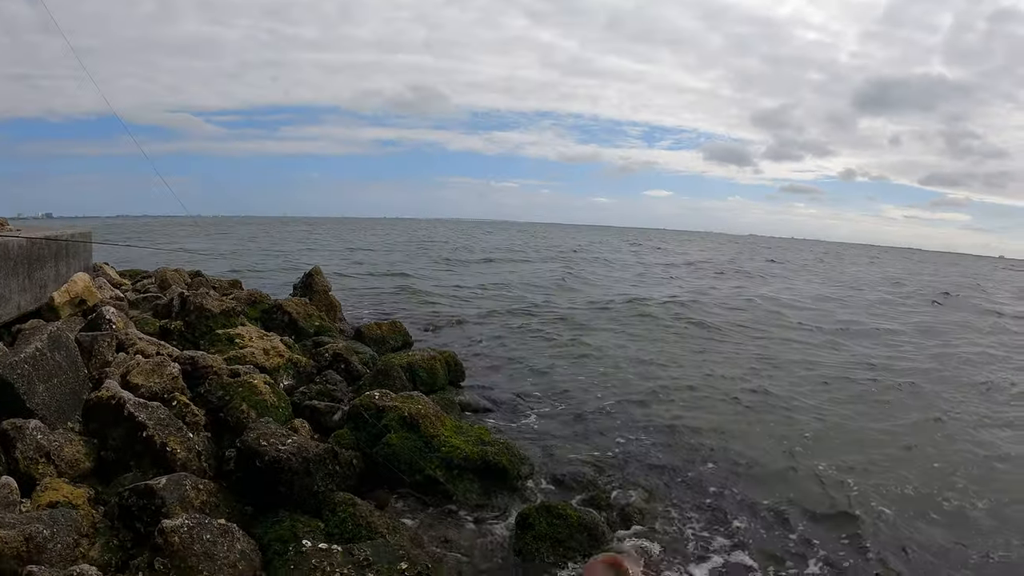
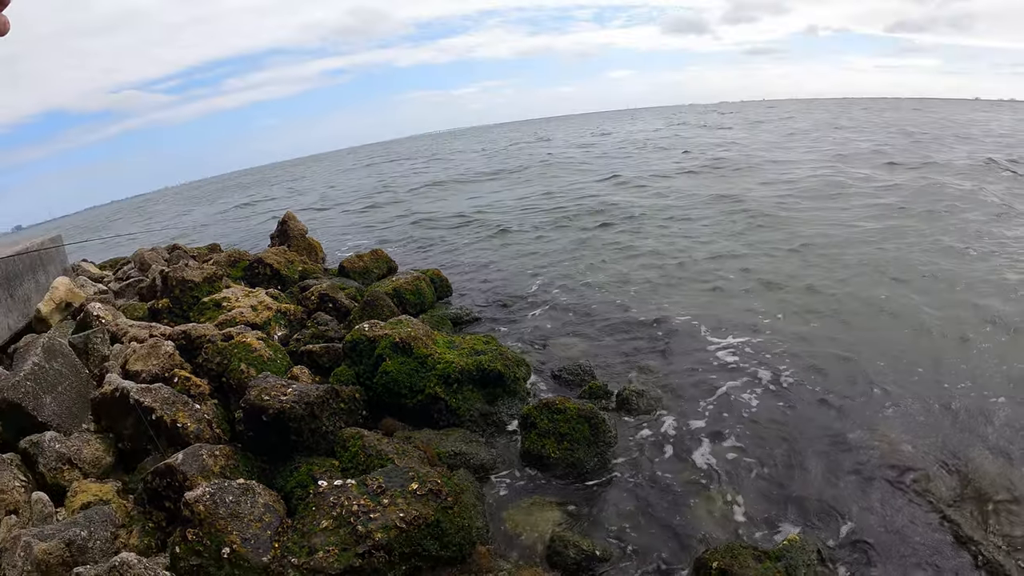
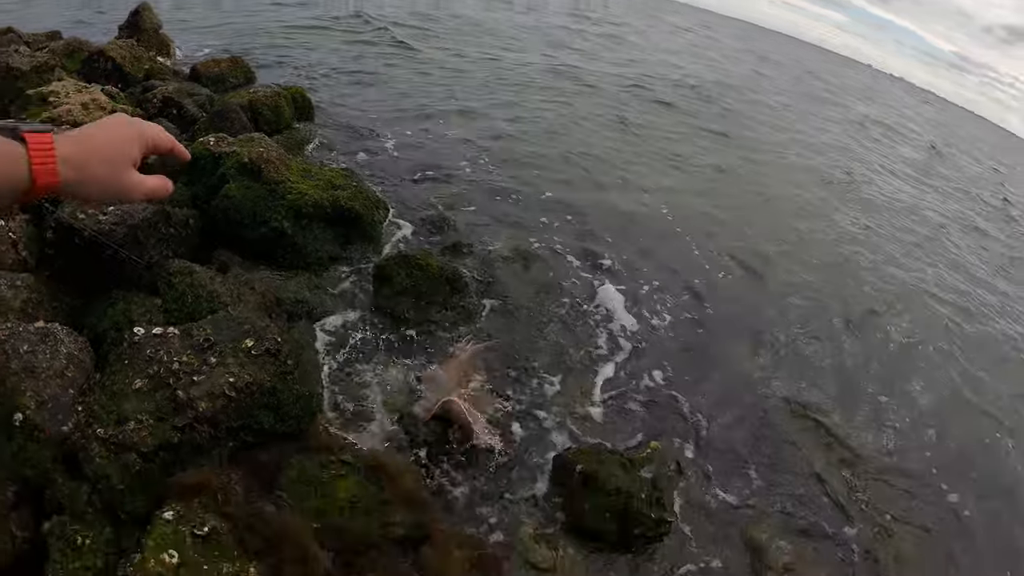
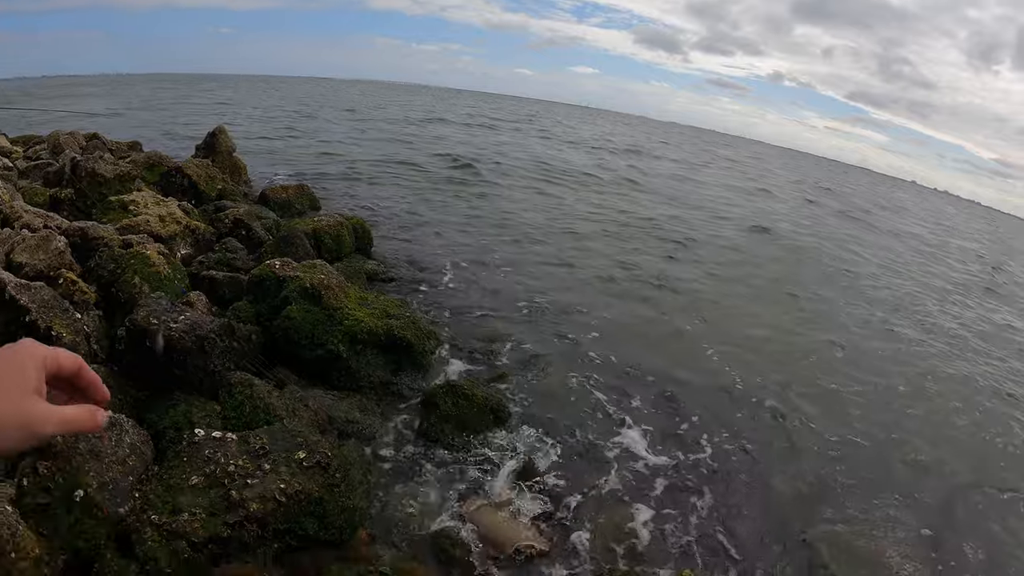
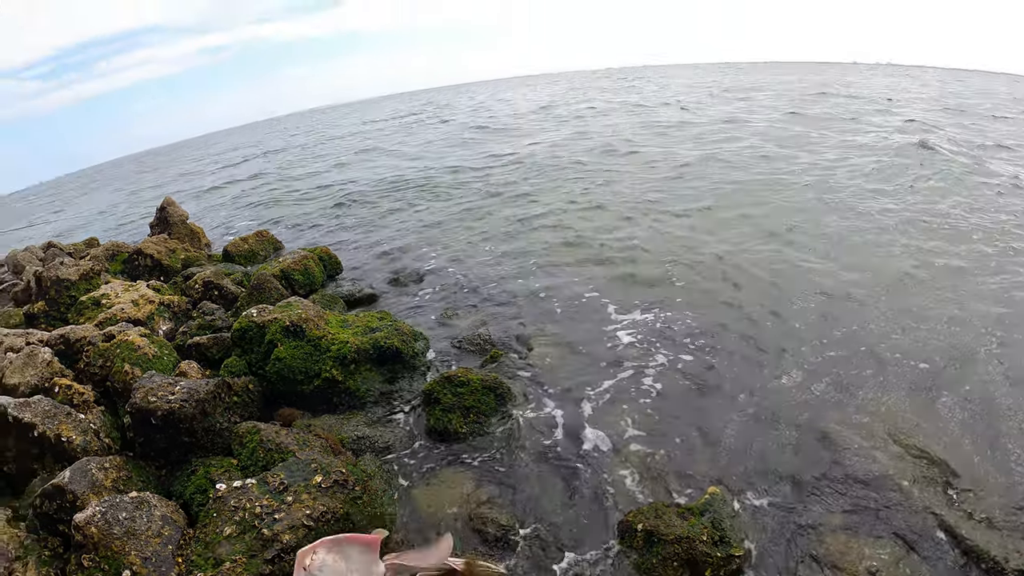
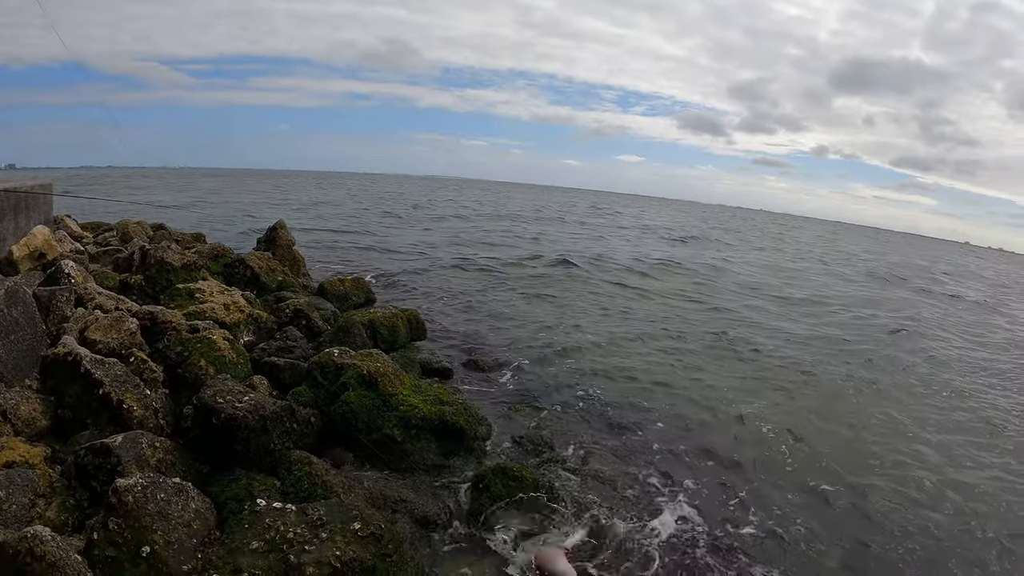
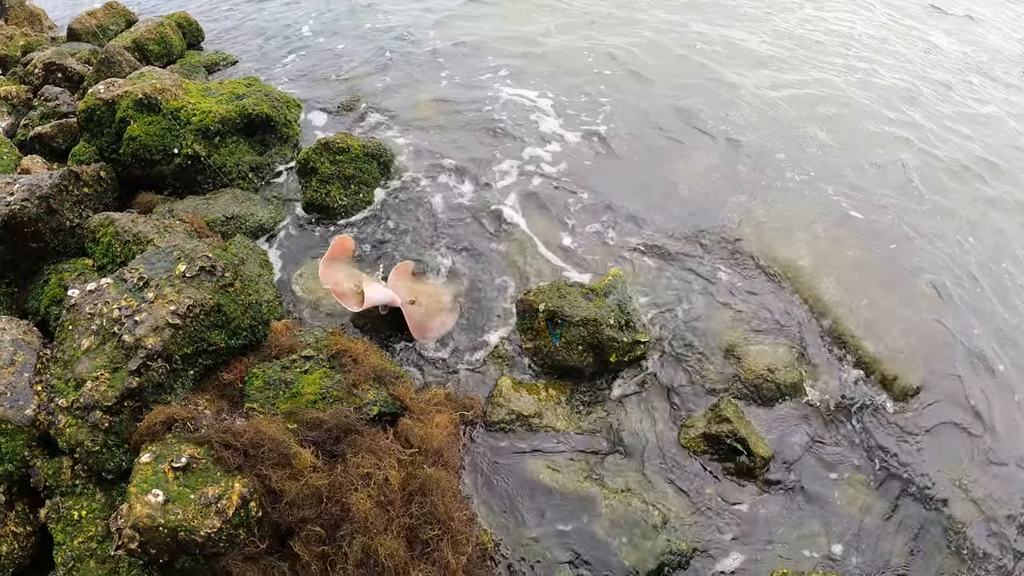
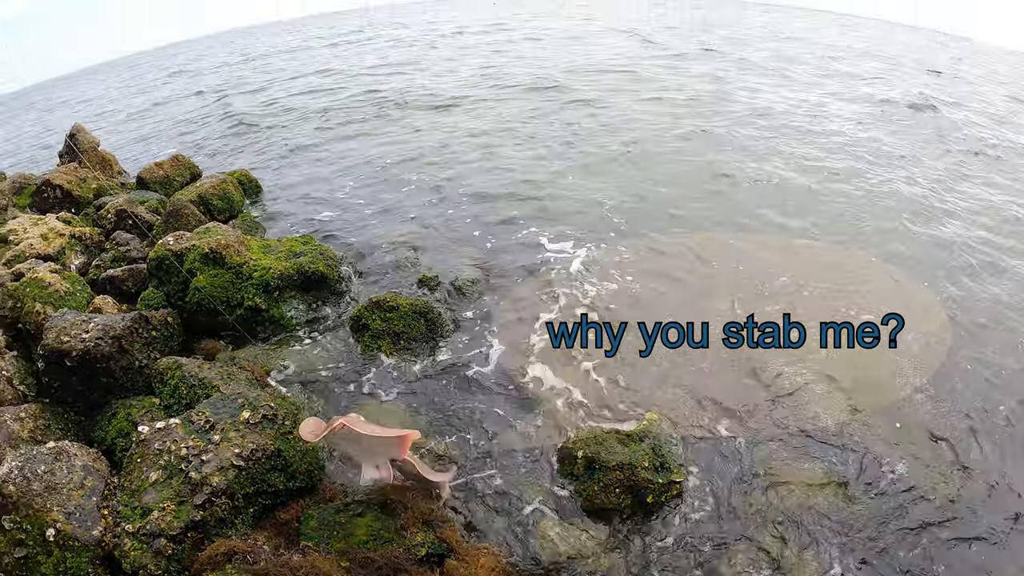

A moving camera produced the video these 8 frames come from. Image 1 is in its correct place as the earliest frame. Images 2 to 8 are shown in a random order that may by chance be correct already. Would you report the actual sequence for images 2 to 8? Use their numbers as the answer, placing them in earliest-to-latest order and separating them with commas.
6, 4, 3, 7, 8, 5, 2
